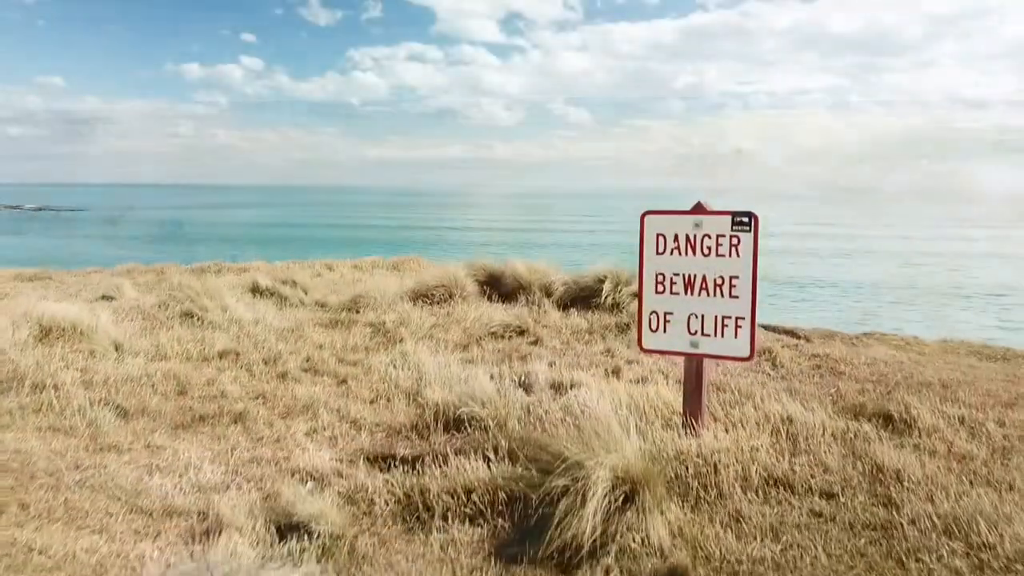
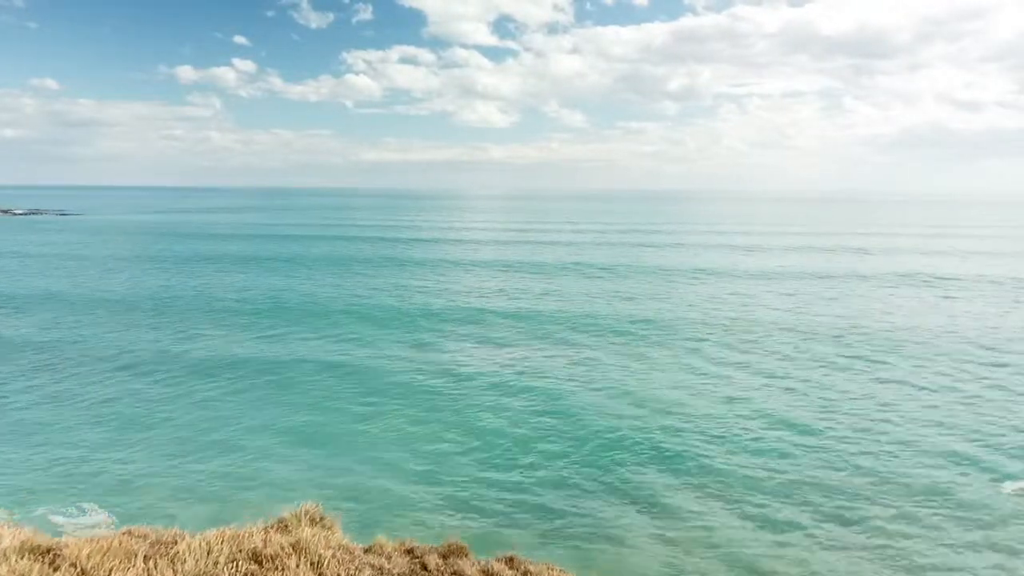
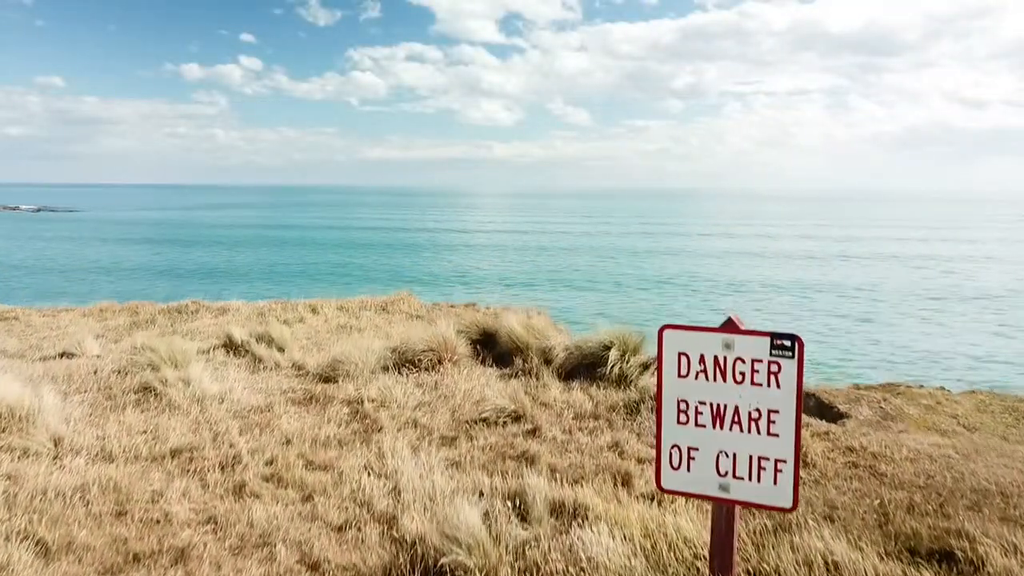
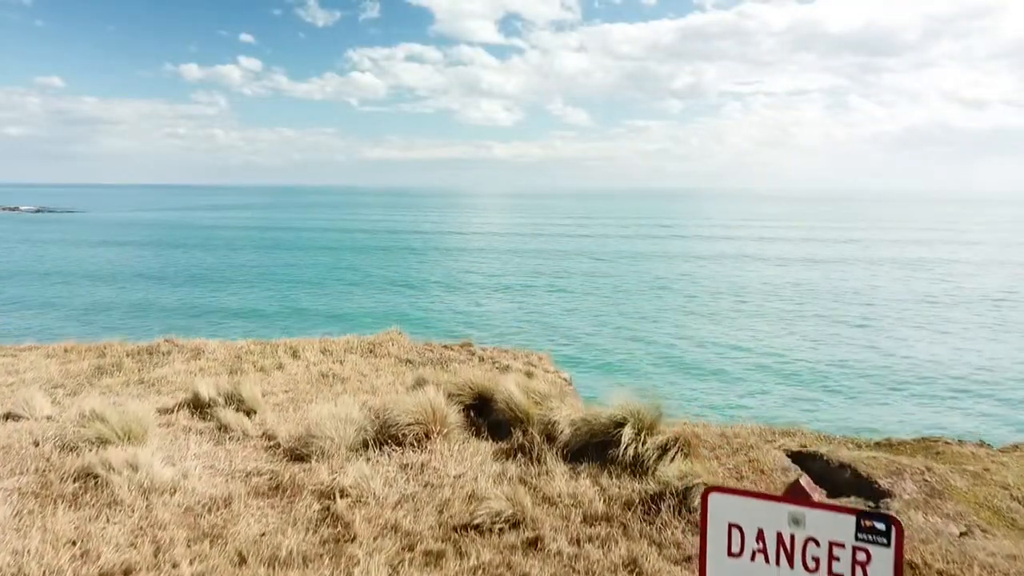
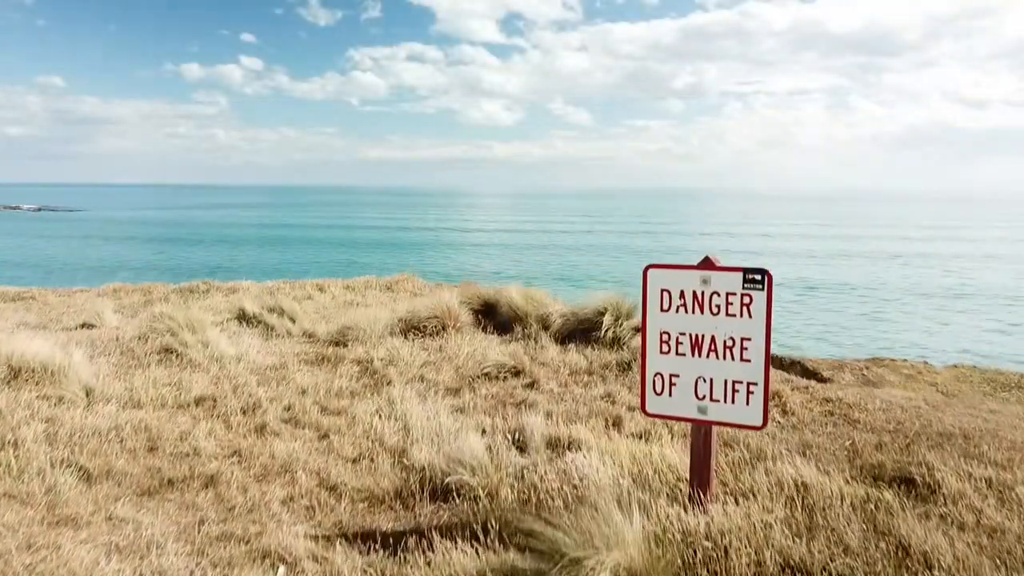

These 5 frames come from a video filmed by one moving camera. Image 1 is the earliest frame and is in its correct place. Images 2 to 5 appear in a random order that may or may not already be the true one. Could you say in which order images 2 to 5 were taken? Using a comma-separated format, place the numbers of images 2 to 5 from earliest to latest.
5, 3, 4, 2
